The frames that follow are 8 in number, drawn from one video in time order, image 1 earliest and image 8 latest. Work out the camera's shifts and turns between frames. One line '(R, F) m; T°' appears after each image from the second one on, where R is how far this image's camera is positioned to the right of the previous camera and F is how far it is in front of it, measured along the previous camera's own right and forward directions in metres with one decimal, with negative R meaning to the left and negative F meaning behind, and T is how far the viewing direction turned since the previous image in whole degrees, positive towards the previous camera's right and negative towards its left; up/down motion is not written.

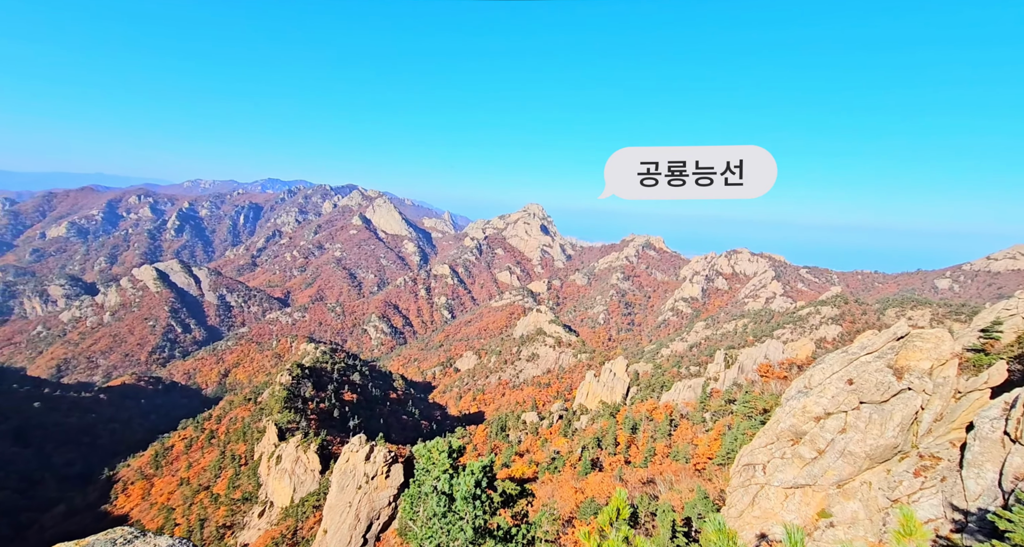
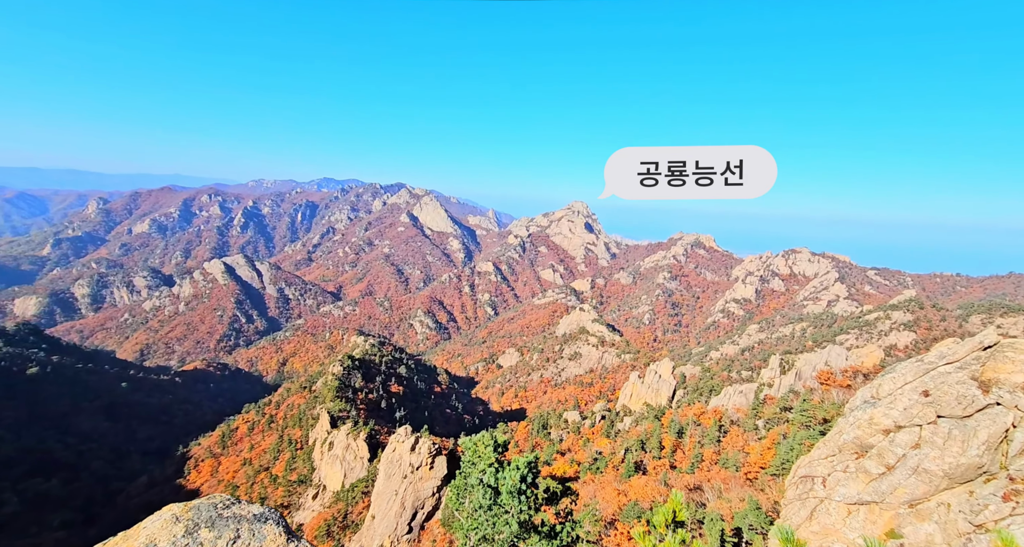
(-0.3, +0.7) m; -5°
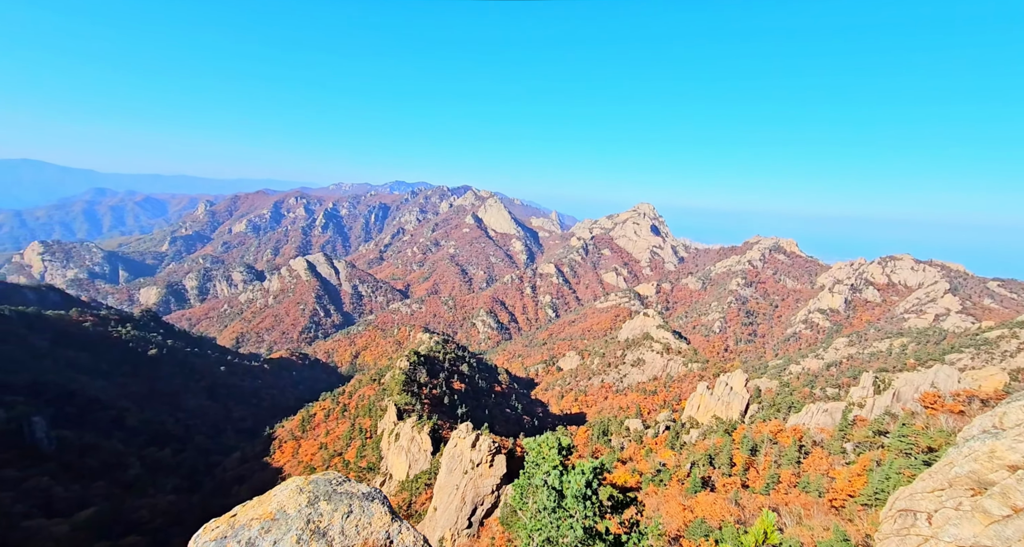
(-0.9, -0.2) m; -8°
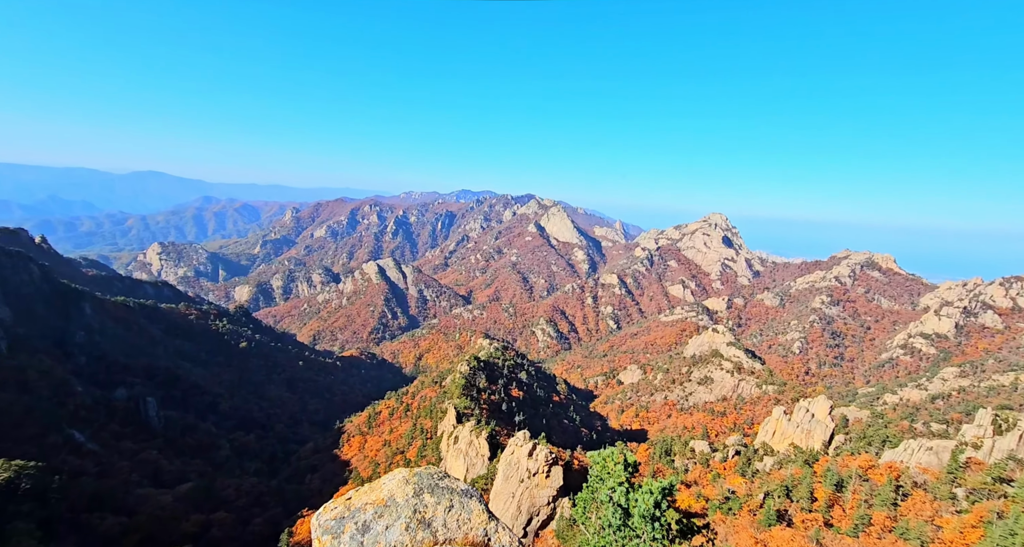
(-0.8, -0.5) m; -8°
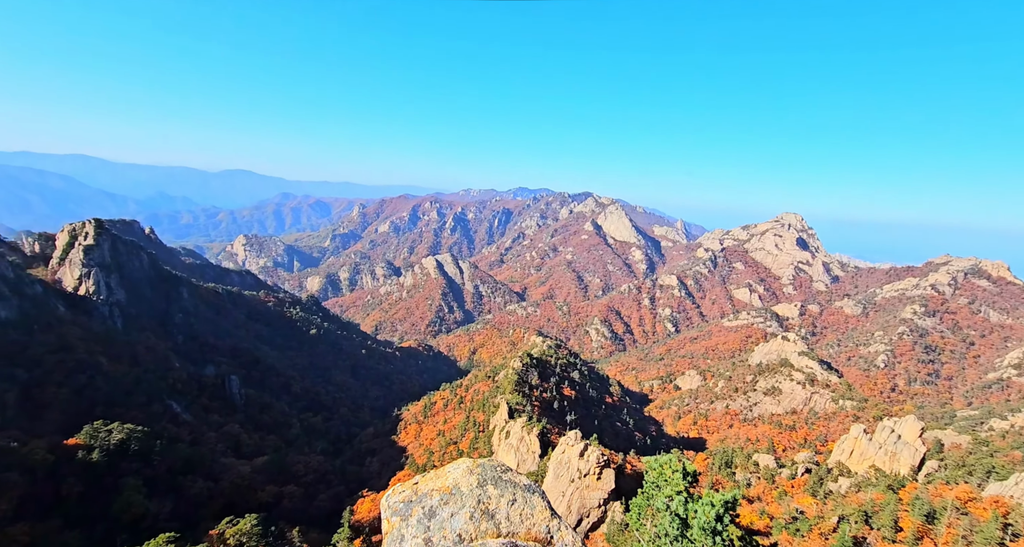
(-0.2, 0.0) m; -7°
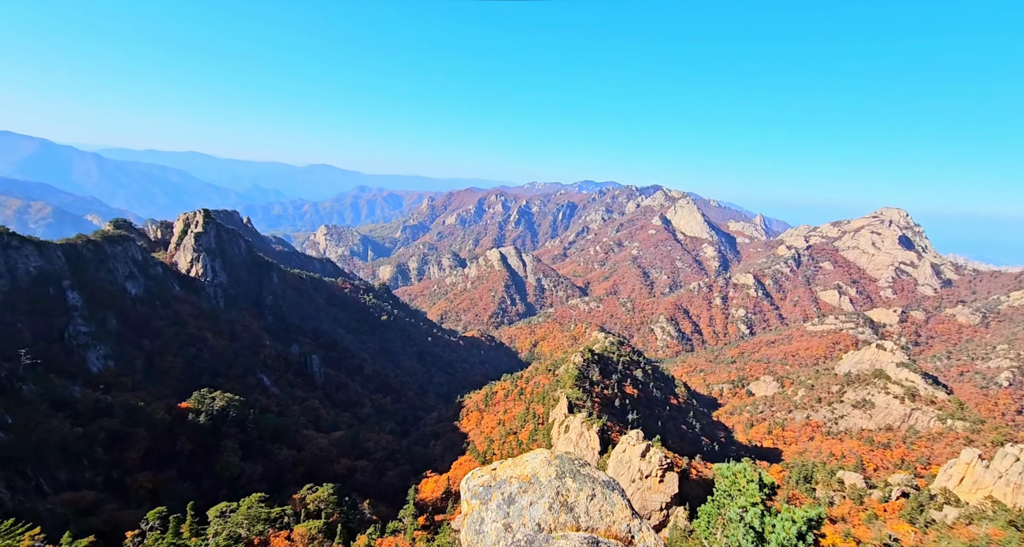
(-0.4, +0.2) m; -8°
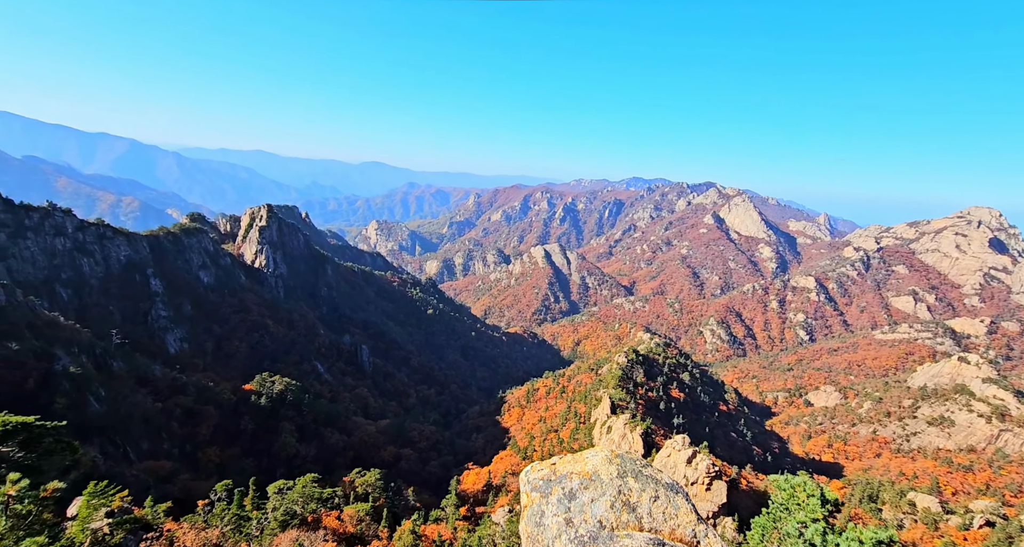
(-0.4, 0.0) m; -6°
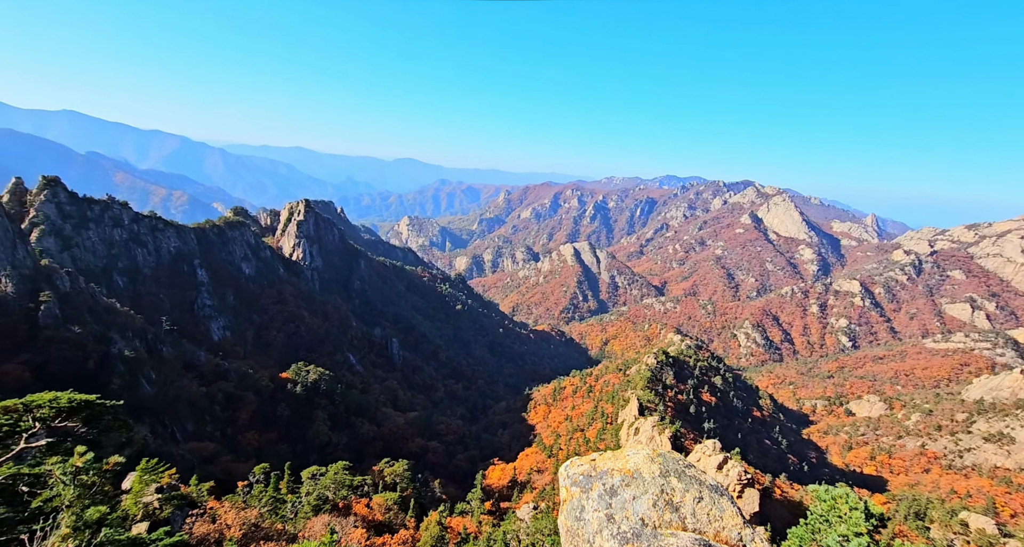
(-0.3, 0.0) m; -4°
